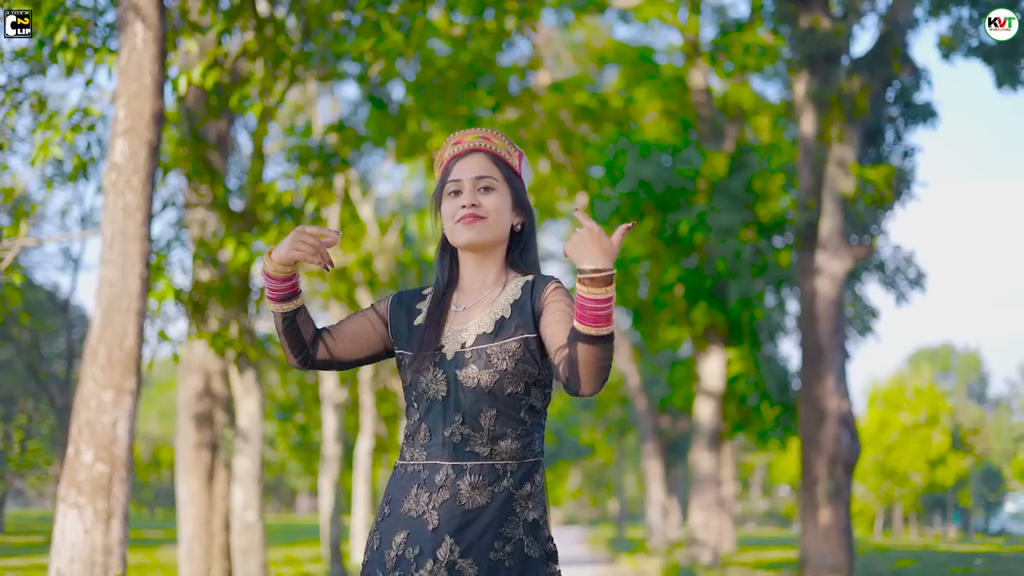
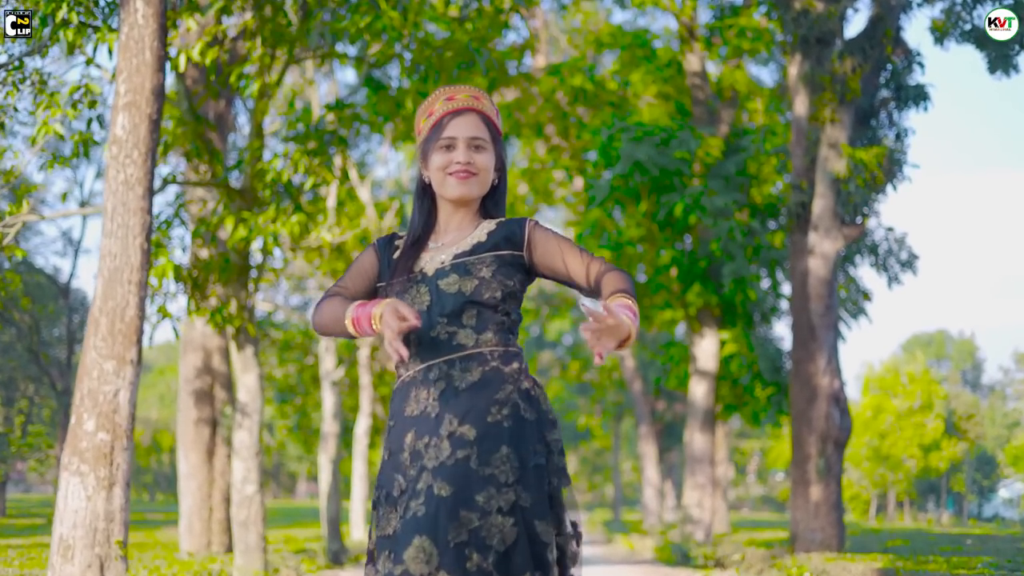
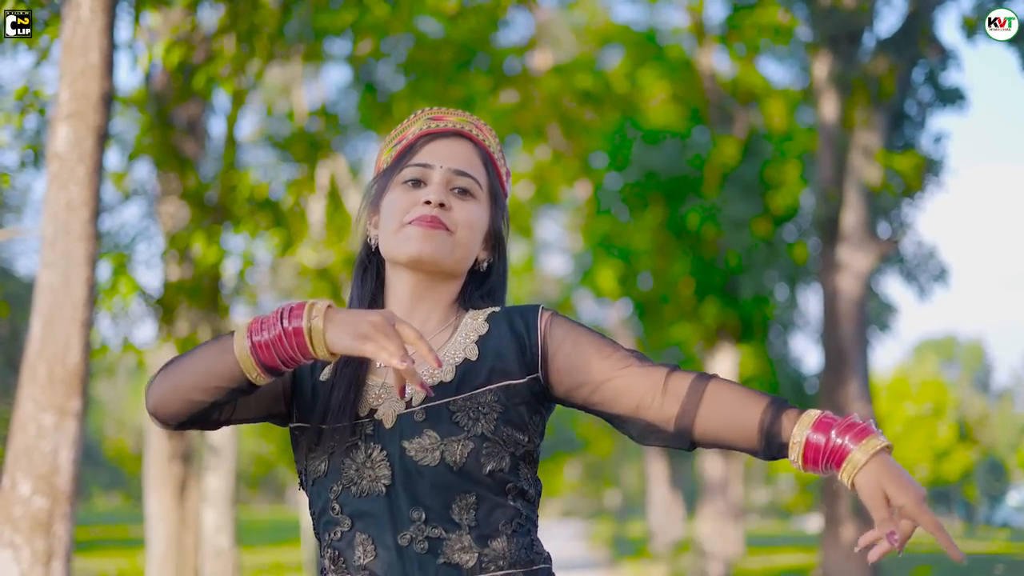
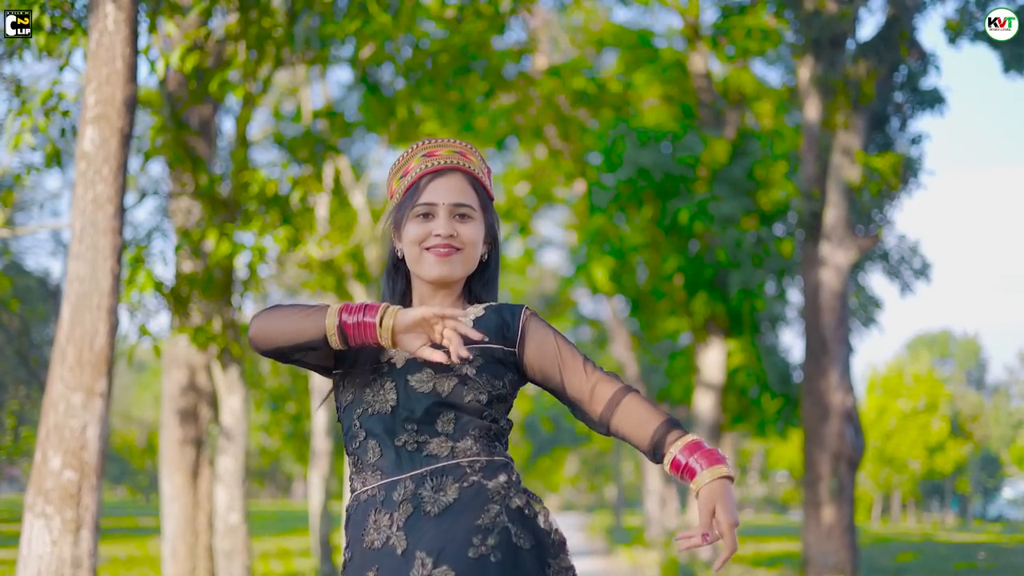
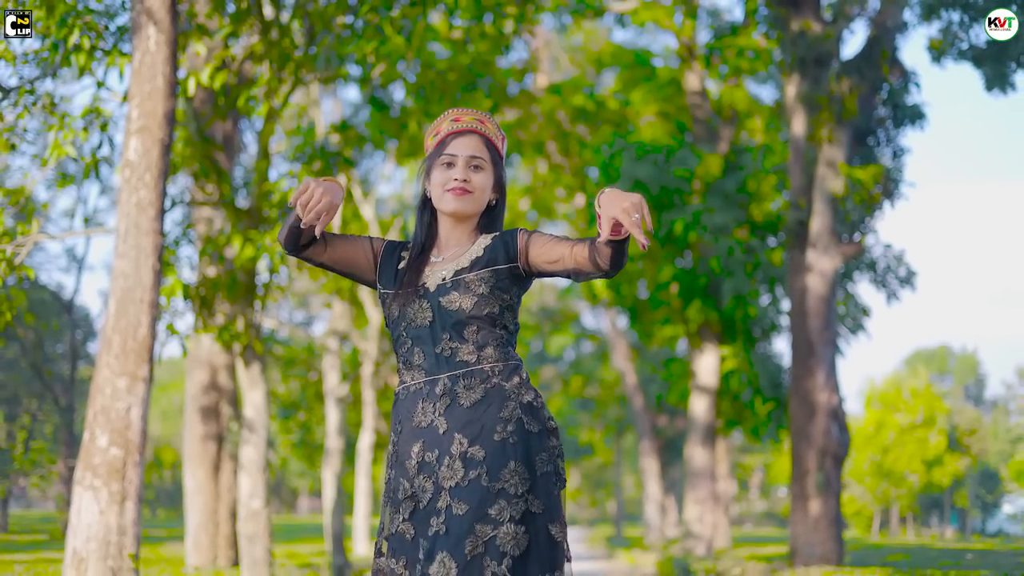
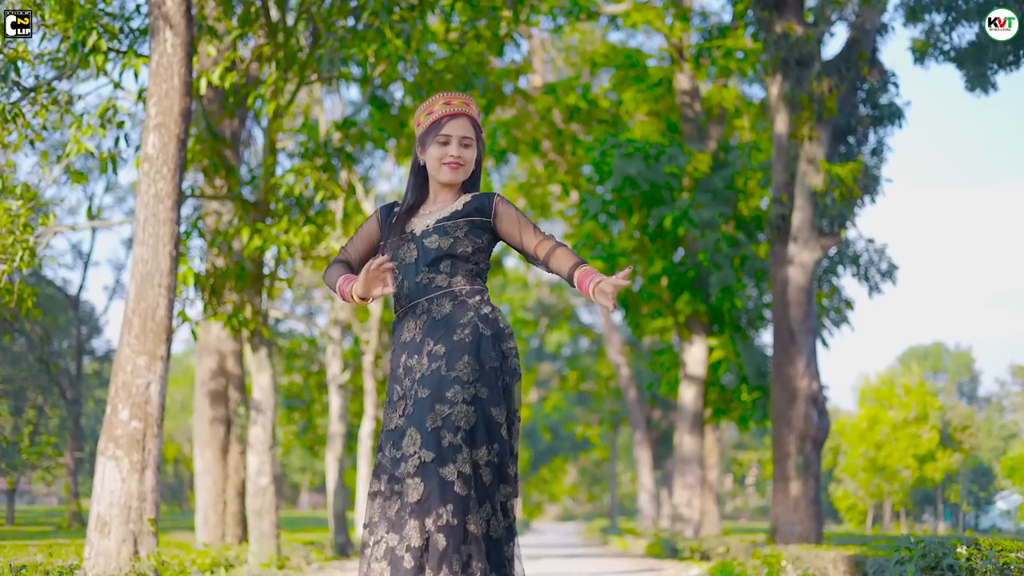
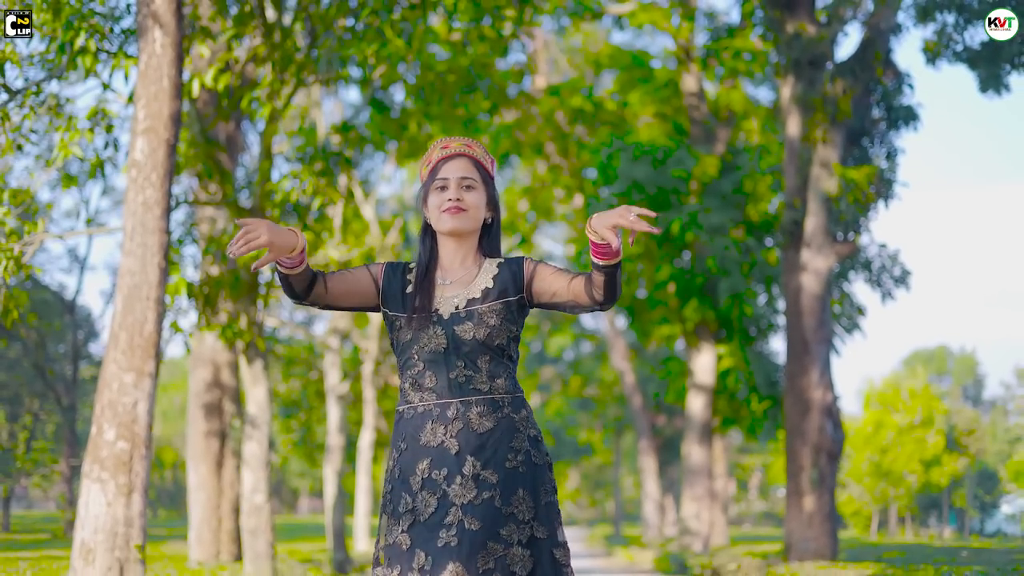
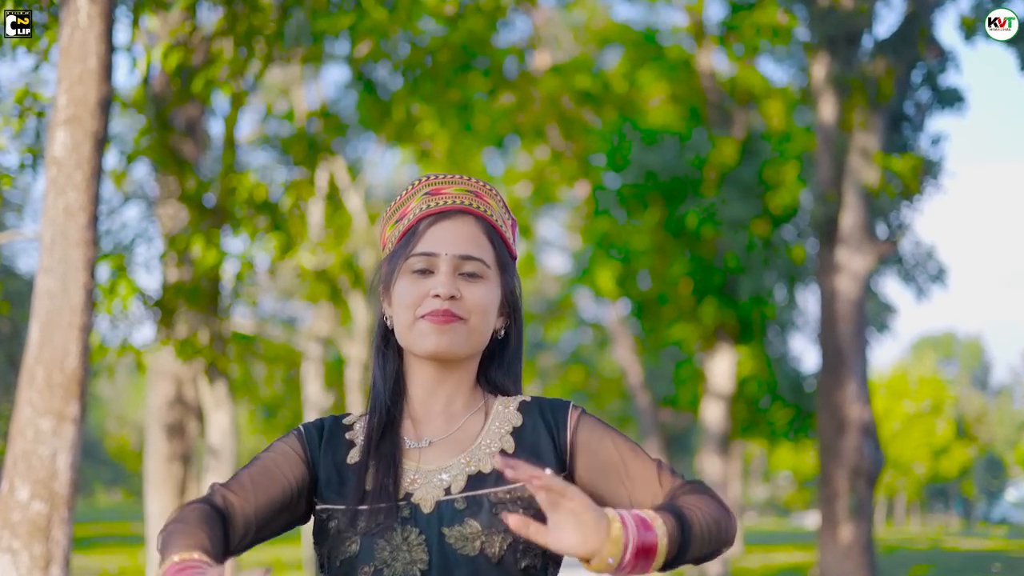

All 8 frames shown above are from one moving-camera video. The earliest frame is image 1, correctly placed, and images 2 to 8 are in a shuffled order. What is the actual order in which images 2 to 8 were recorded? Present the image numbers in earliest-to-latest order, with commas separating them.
5, 7, 6, 2, 4, 8, 3
